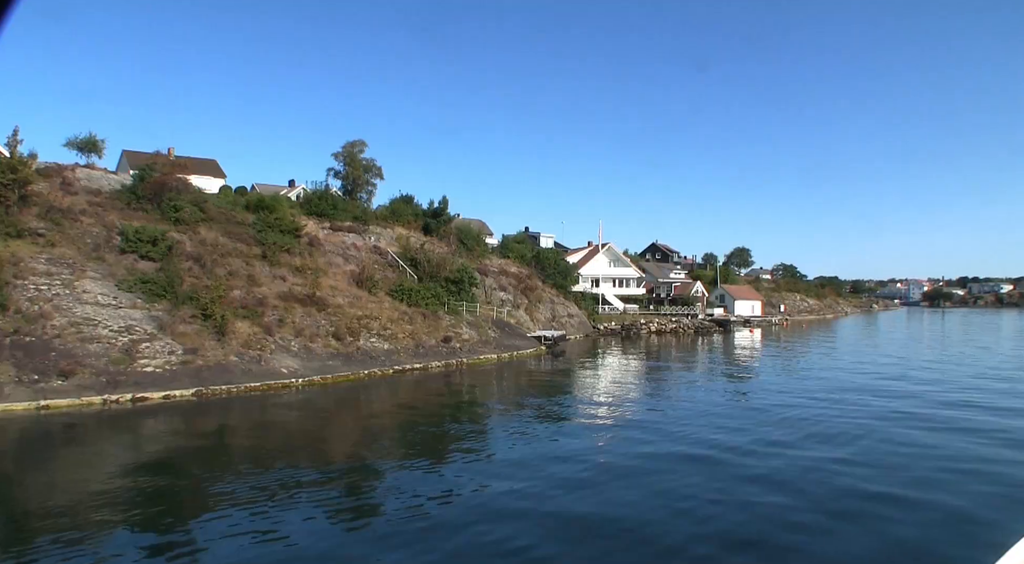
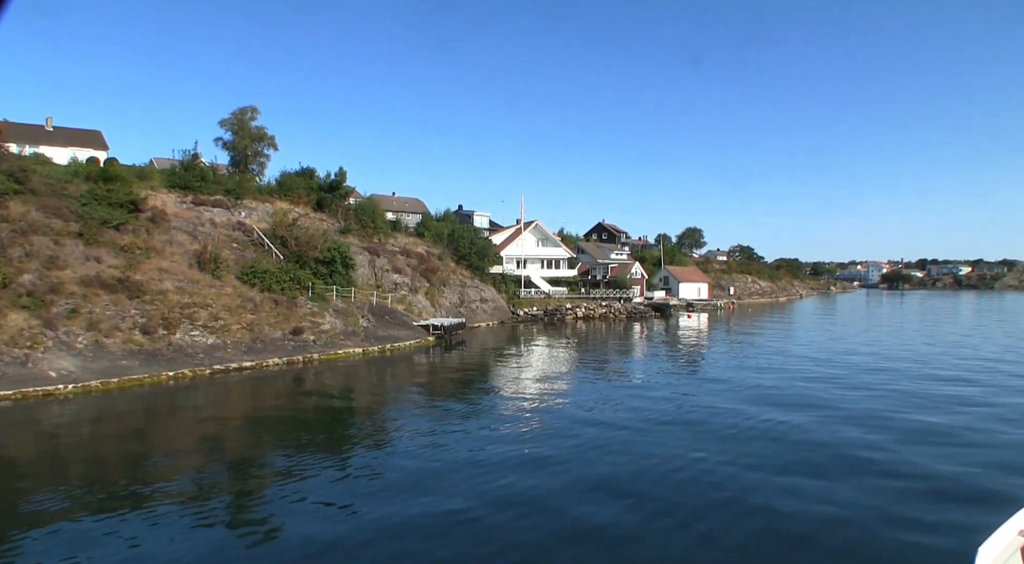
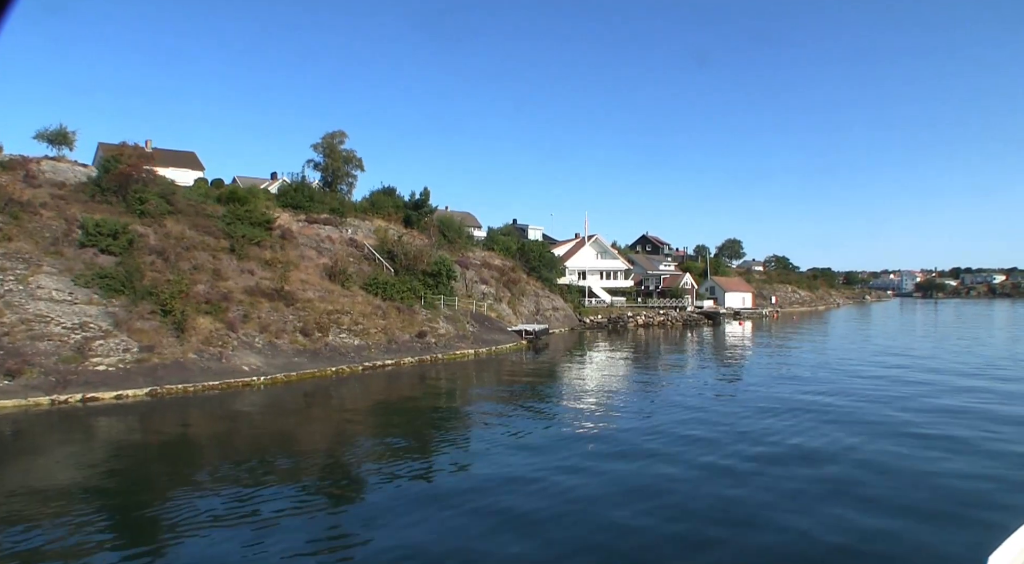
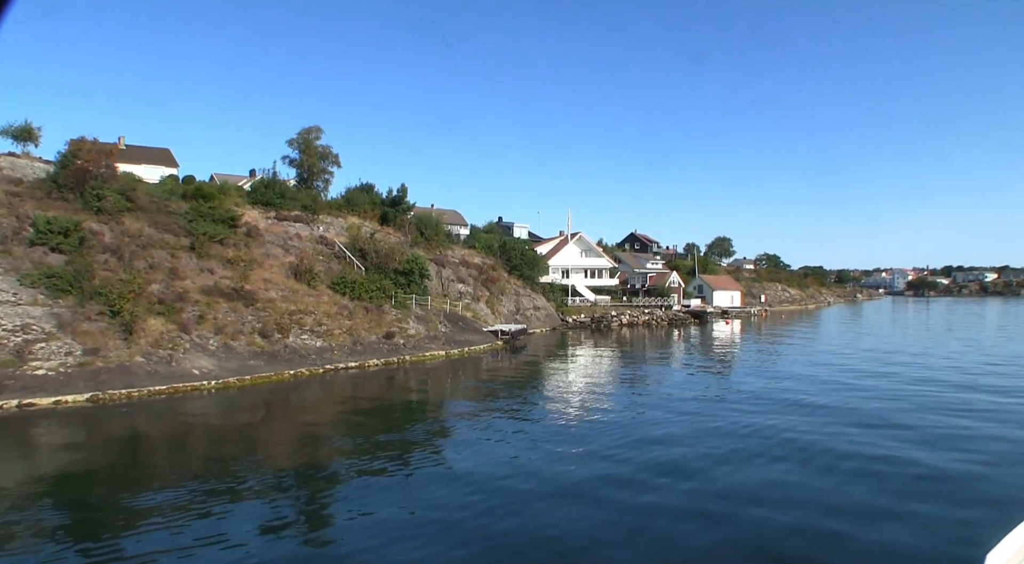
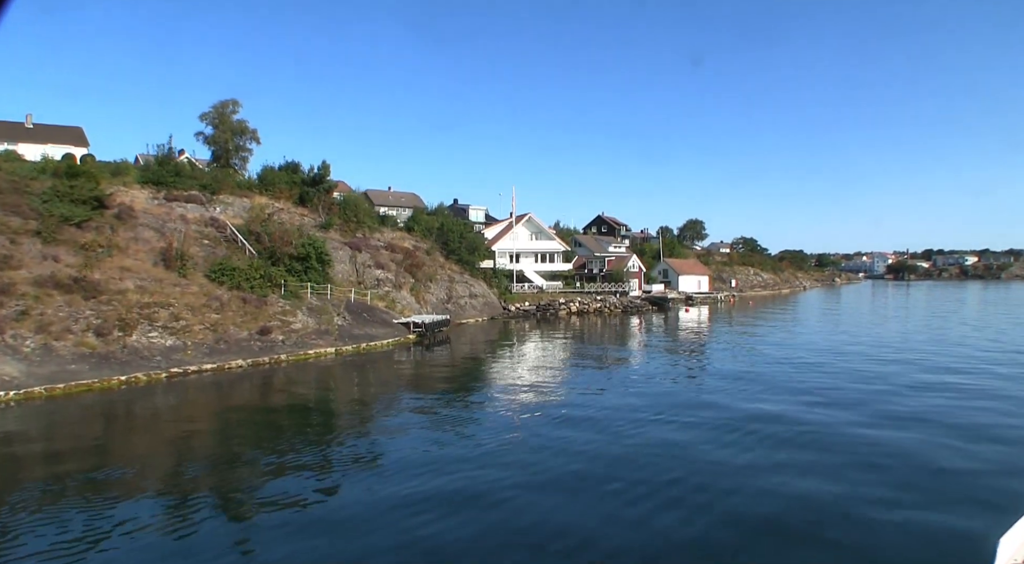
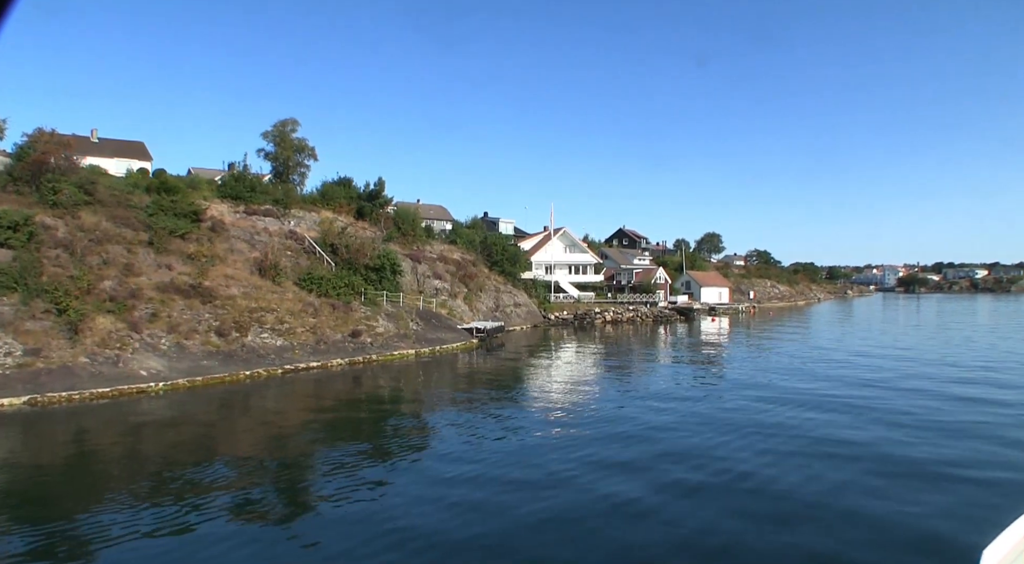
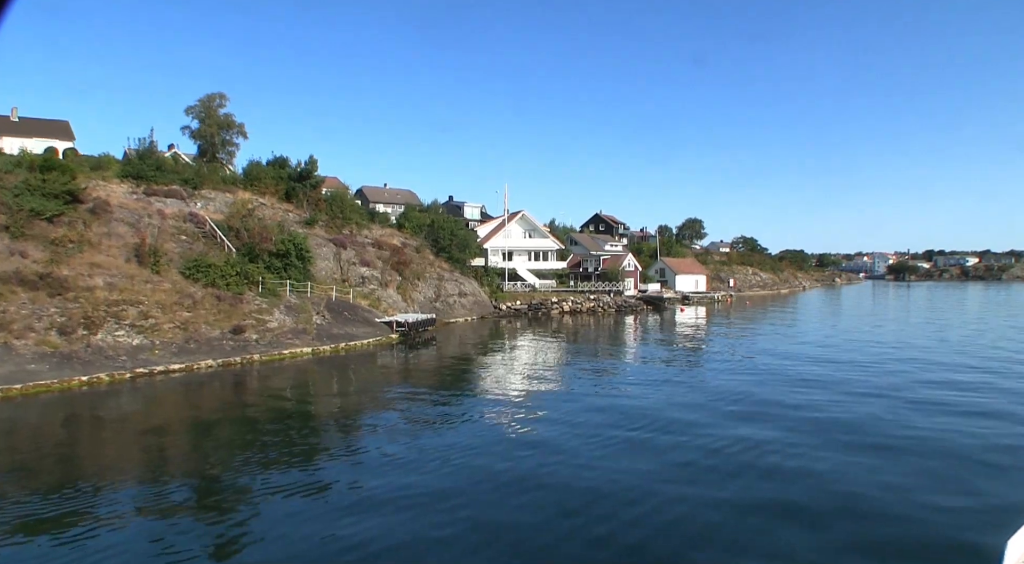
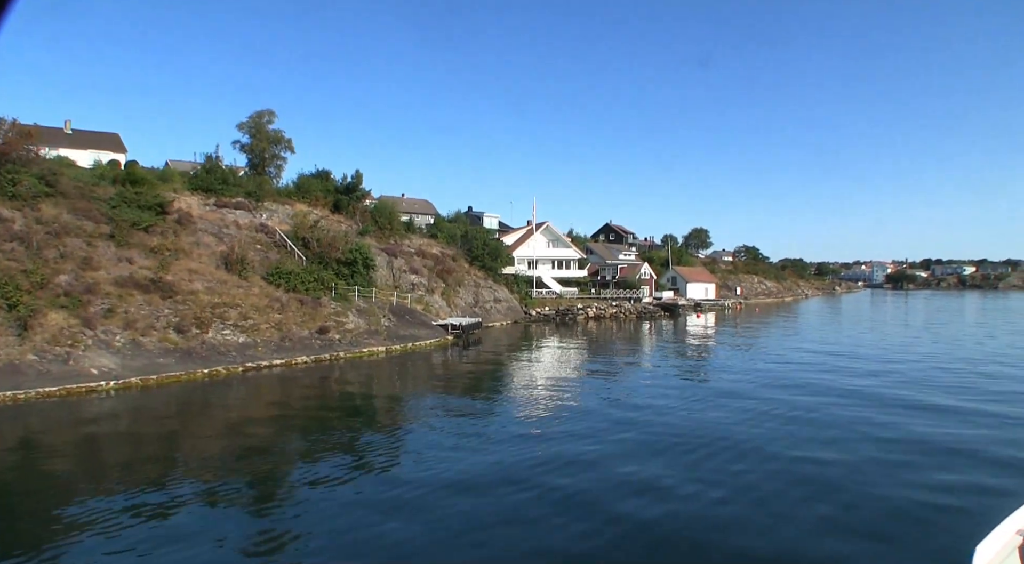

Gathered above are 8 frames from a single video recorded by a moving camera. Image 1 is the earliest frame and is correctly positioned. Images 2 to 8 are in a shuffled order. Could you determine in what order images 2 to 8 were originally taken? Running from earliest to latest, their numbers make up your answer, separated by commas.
3, 4, 6, 8, 2, 5, 7
